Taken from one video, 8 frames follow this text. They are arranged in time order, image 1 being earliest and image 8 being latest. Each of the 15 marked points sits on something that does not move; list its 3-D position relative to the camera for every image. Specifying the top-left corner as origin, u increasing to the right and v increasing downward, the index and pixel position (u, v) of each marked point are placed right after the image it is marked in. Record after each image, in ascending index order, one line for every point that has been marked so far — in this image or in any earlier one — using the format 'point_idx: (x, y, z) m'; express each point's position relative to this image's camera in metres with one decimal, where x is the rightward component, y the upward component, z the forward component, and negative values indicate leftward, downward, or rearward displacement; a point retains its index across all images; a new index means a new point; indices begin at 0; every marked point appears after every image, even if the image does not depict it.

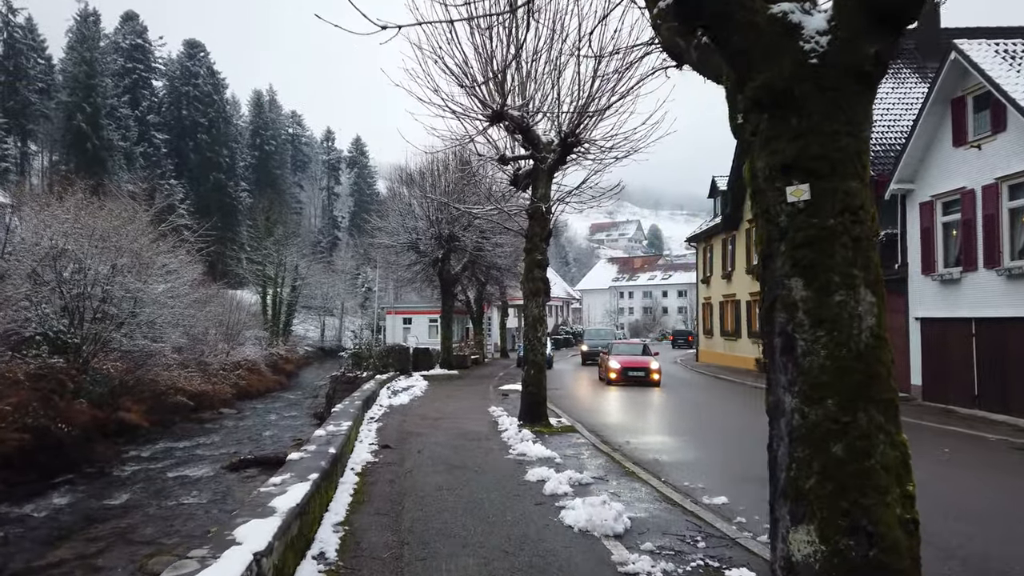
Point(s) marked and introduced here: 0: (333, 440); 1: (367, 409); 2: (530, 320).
0: (-1.4, -1.2, +6.0) m
1: (-1.9, -1.6, +10.0) m
2: (+0.2, -0.4, +9.2) m
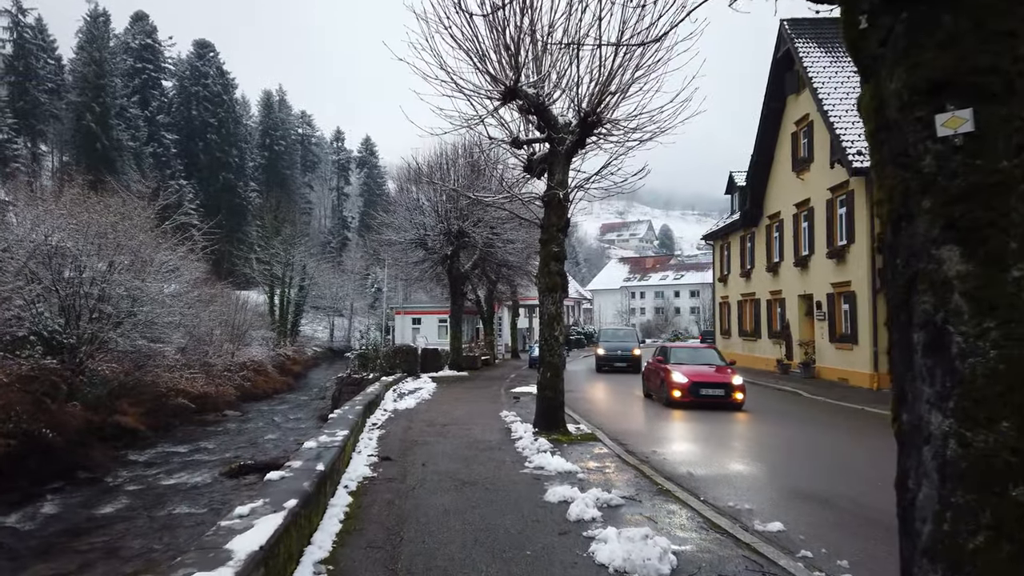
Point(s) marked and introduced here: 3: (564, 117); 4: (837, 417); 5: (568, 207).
0: (-1.3, -1.2, +5.2) m
1: (-1.8, -1.6, +9.3) m
2: (+0.4, -0.3, +8.5) m
3: (+0.6, +1.9, +8.5) m
4: (+5.6, -2.2, +13.0) m
5: (+0.7, +0.9, +8.7) m
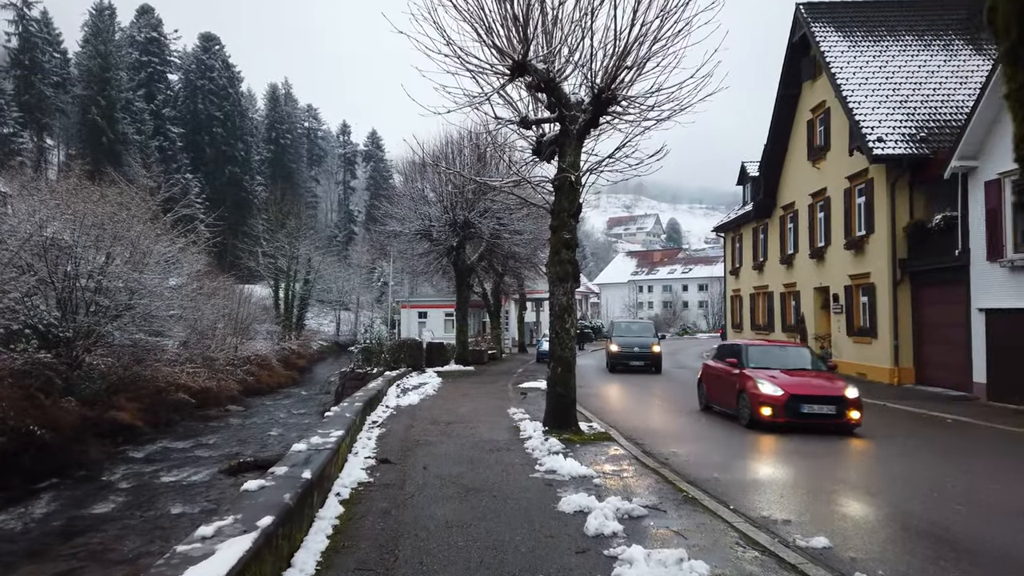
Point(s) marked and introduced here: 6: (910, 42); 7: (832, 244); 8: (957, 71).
0: (-1.3, -1.1, +4.7) m
1: (-1.7, -1.5, +8.8) m
2: (+0.5, -0.2, +7.9) m
3: (+0.7, +2.0, +7.9) m
4: (+5.7, -2.1, +12.5) m
5: (+0.7, +1.1, +8.1) m
6: (+10.2, +6.3, +19.1) m
7: (+8.4, +1.1, +19.5) m
8: (+10.7, +5.2, +18.0) m
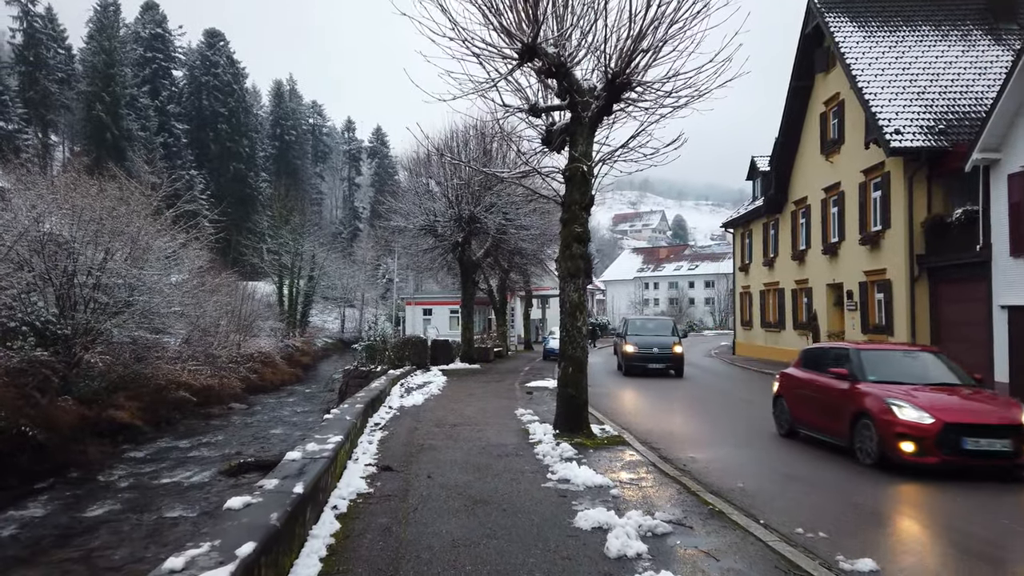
0: (-1.2, -1.0, +4.3) m
1: (-1.6, -1.4, +8.4) m
2: (+0.6, -0.2, +7.6) m
3: (+0.8, +2.1, +7.5) m
4: (+5.9, -2.0, +12.0) m
5: (+0.8, +1.1, +7.7) m
6: (+10.3, +6.4, +18.6) m
7: (+8.5, +1.2, +19.0) m
8: (+10.8, +5.3, +17.5) m
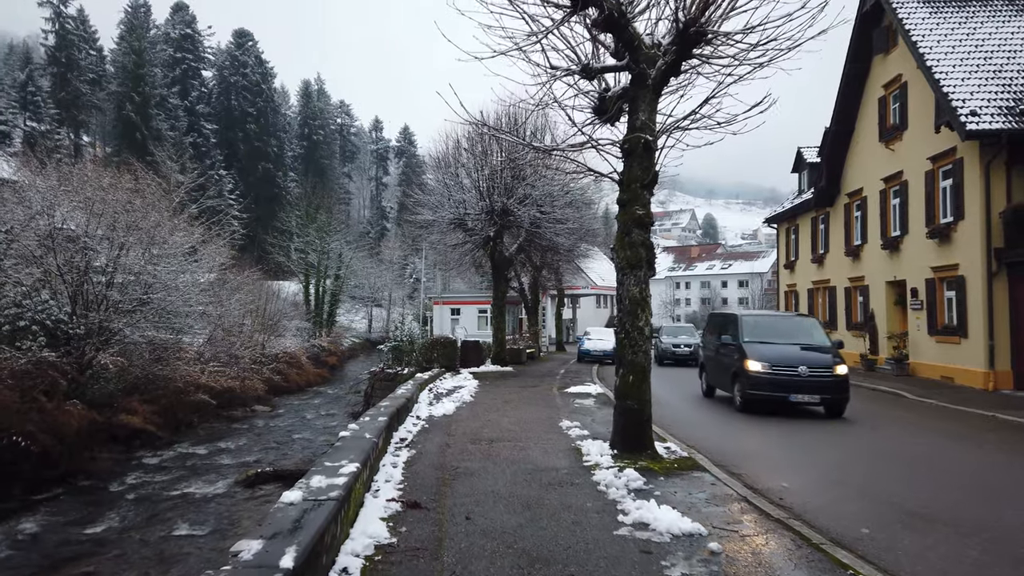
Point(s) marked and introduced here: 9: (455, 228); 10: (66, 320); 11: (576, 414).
0: (-0.9, -1.0, +3.2) m
1: (-1.1, -1.4, +7.3) m
2: (+1.0, -0.1, +6.4) m
3: (+1.2, +2.1, +6.3) m
4: (+6.4, -2.0, +10.7) m
5: (+1.3, +1.2, +6.5) m
6: (+11.1, +6.4, +17.1) m
7: (+9.3, +1.3, +17.5) m
8: (+11.6, +5.3, +15.9) m
9: (-1.5, +1.6, +19.7) m
10: (-9.2, -0.6, +15.4) m
11: (+0.8, -1.6, +9.3) m
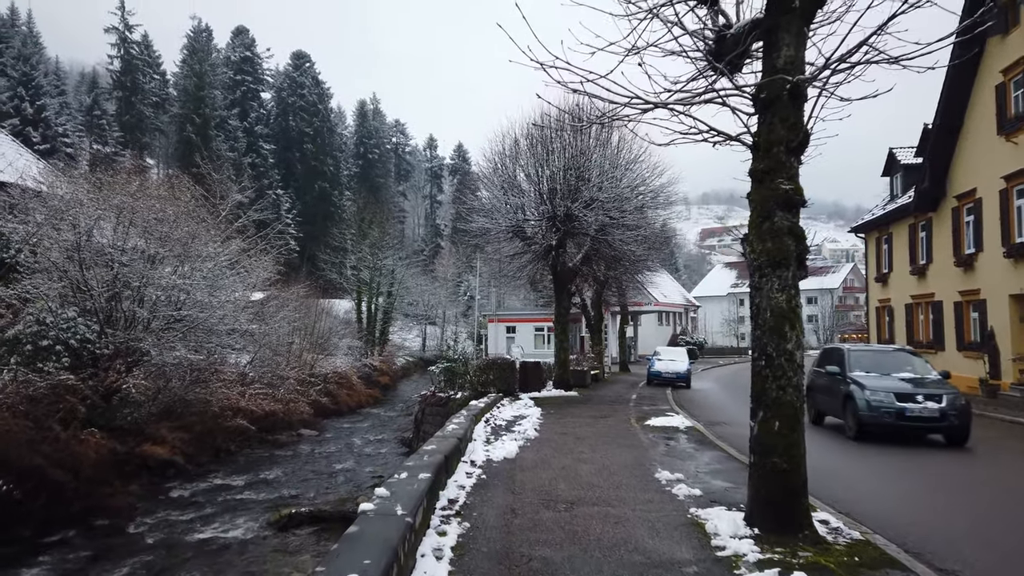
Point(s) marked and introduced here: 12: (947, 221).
0: (-0.6, -1.0, +1.4) m
1: (-0.5, -1.4, +5.5) m
2: (+1.6, -0.2, +4.5) m
3: (+1.7, +2.1, +4.5) m
4: (+7.3, -2.1, +8.3) m
5: (+1.8, +1.1, +4.6) m
6: (+12.4, +6.2, +14.6) m
7: (+10.7, +1.0, +15.0) m
8: (+12.8, +5.1, +13.4) m
9: (0.0, +1.2, +18.0) m
10: (-8.0, -0.9, +14.2) m
11: (+1.6, -1.7, +7.4) m
12: (+11.3, +1.7, +19.4) m
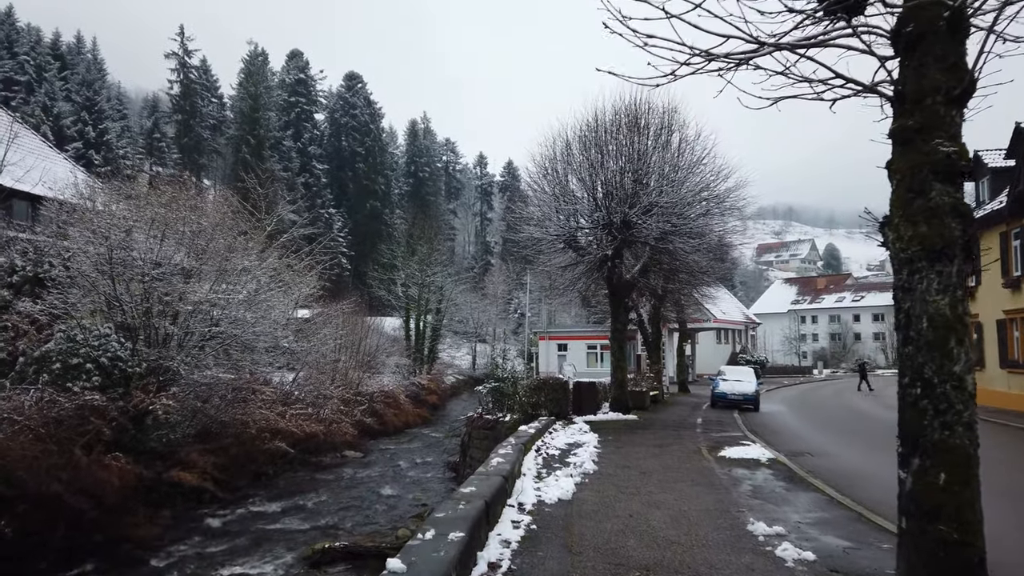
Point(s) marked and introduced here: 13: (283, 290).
0: (-0.5, -0.9, +0.3) m
1: (-0.2, -1.5, +4.4) m
2: (+1.8, -0.2, +3.2) m
3: (+2.0, +2.1, +3.3) m
4: (+7.8, -2.2, +6.6) m
5: (+2.1, +1.1, +3.4) m
6: (+13.3, +6.0, +12.7) m
7: (+11.6, +0.8, +13.2) m
8: (+13.6, +5.0, +11.5) m
9: (+1.2, +0.9, +16.9) m
10: (-7.0, -1.2, +13.5) m
11: (+2.0, -1.7, +6.1) m
12: (+12.5, +1.4, +17.5) m
13: (-5.8, +0.1, +18.4) m
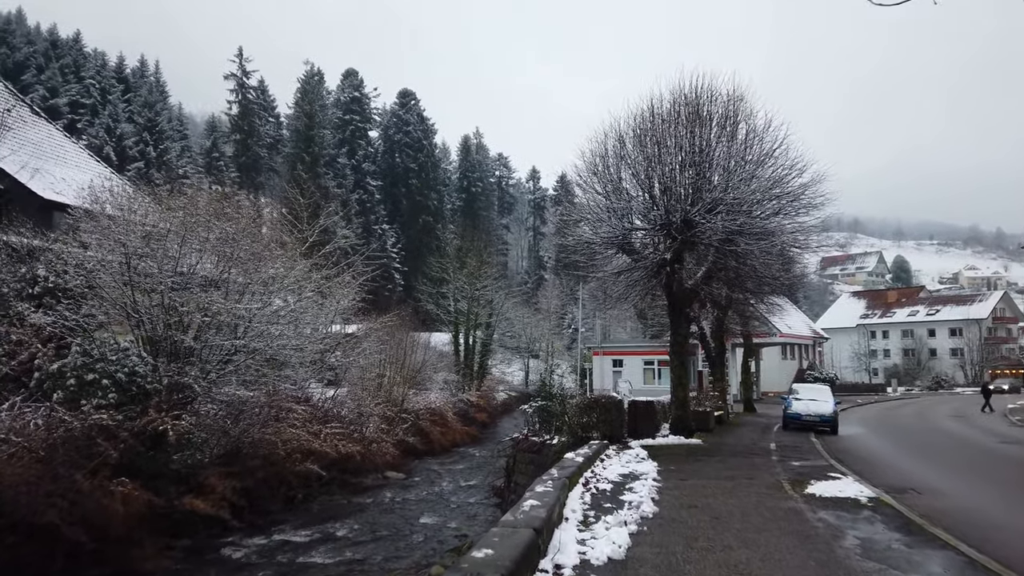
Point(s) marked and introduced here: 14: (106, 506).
0: (-0.7, -0.7, -1.0) m
1: (-0.1, -1.4, +3.0) m
2: (+1.8, -0.1, +1.7) m
3: (+2.0, +2.2, +1.8) m
4: (+8.0, -2.1, +4.7) m
5: (+2.1, +1.2, +1.9) m
6: (+14.0, +6.0, +10.5) m
7: (+12.3, +0.7, +11.0) m
8: (+14.2, +5.0, +9.2) m
9: (+2.2, +0.7, +15.4) m
10: (-6.2, -1.4, +12.6) m
11: (+2.2, -1.7, +4.5) m
12: (+13.5, +1.3, +15.2) m
13: (-4.7, -0.2, +17.5) m
14: (-5.5, -3.0, +10.3) m
